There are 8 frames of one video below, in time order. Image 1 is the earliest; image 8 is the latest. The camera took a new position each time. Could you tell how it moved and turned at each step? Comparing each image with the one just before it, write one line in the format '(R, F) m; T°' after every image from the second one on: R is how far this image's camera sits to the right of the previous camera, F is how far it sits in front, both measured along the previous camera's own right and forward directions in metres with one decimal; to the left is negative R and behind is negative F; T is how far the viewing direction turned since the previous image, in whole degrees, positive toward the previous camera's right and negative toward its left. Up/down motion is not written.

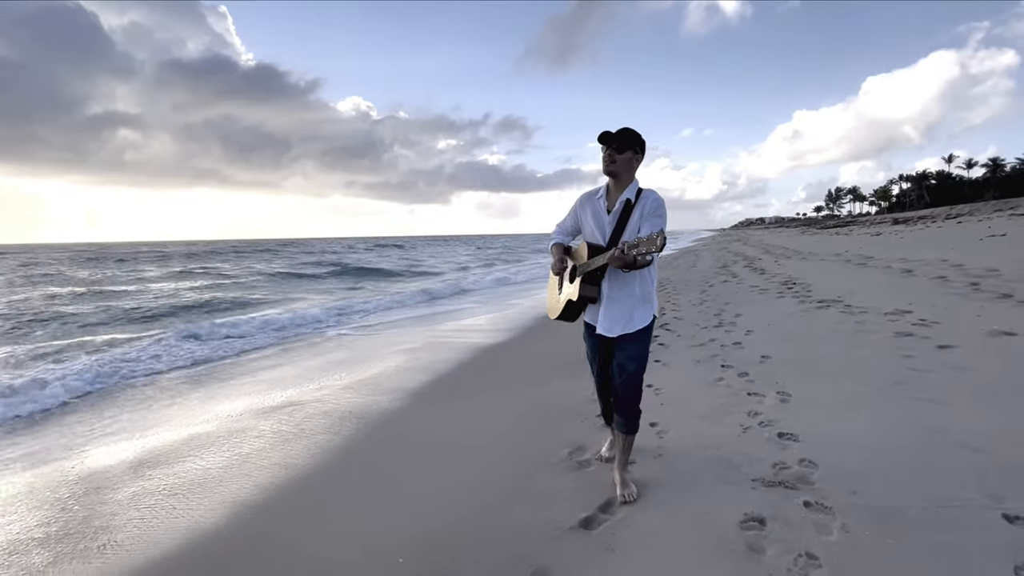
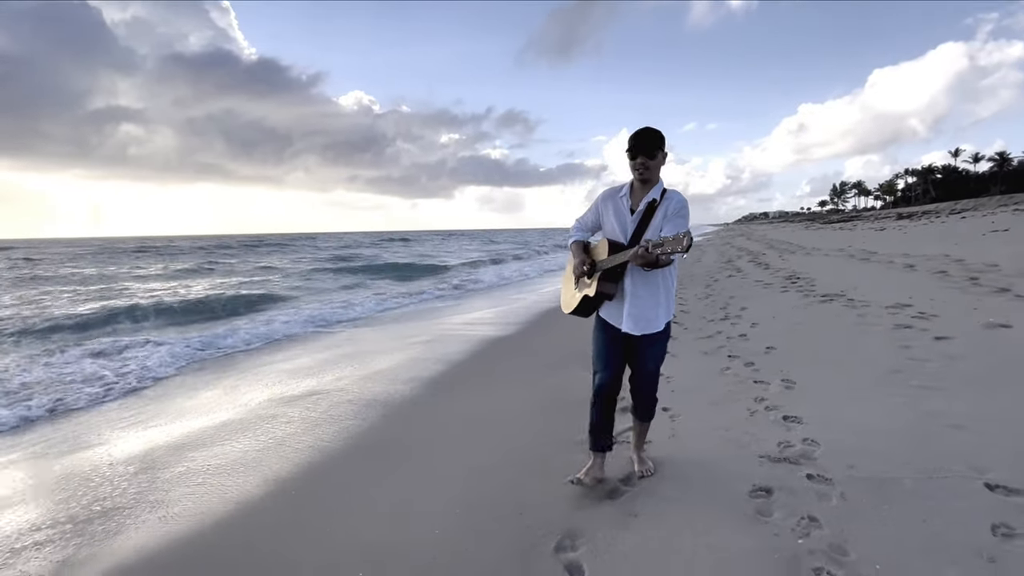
(-0.1, -0.2) m; 0°
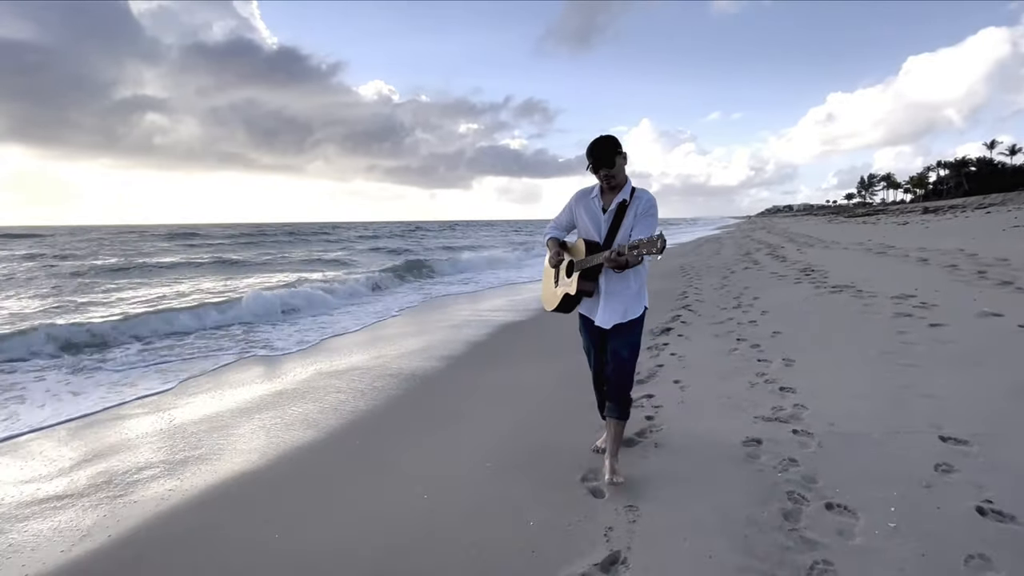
(-0.1, -0.5) m; -2°
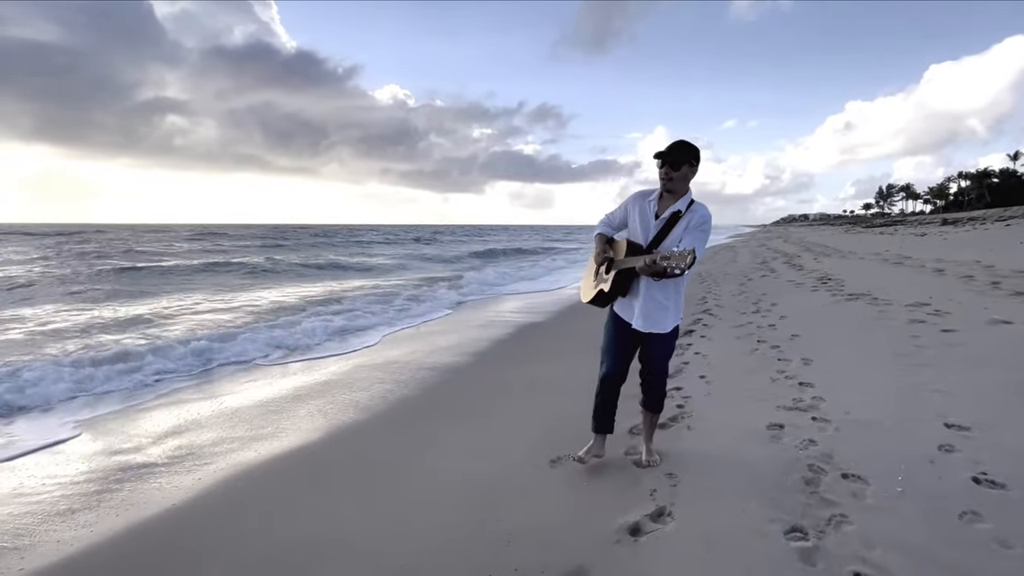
(-0.2, -0.4) m; -1°
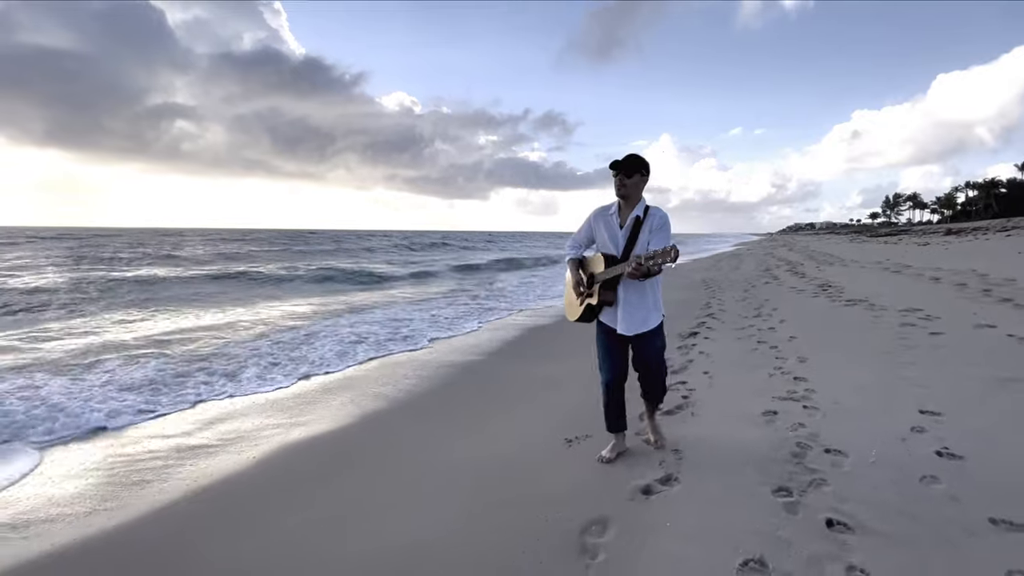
(-0.1, -0.4) m; 0°
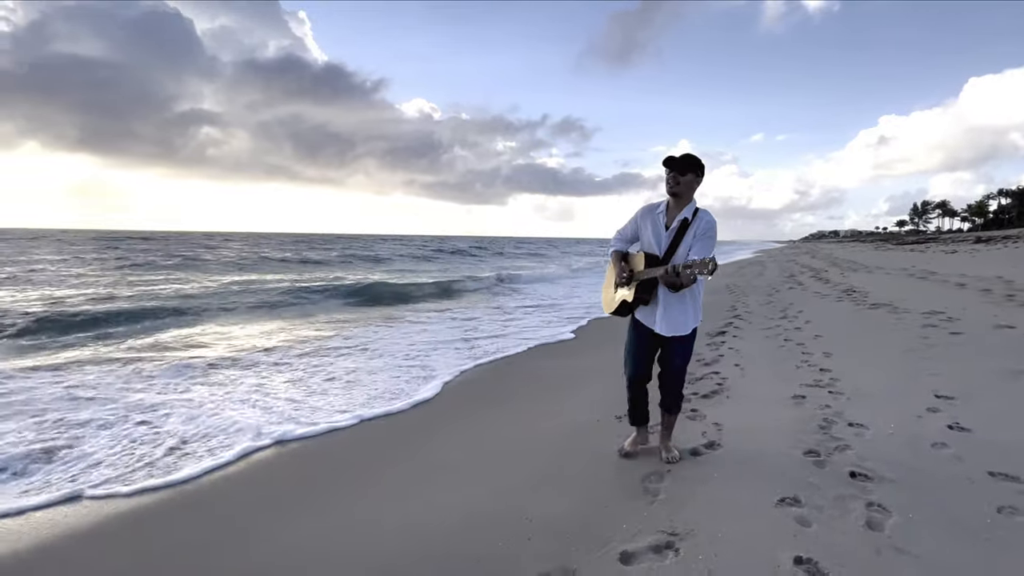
(-0.3, -0.5) m; -2°
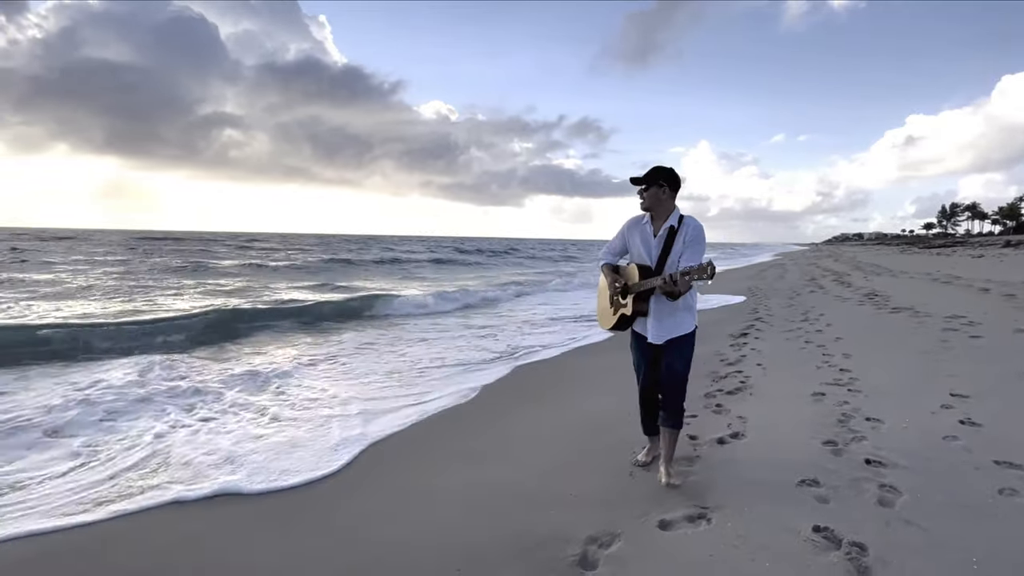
(-0.2, -0.3) m; -2°
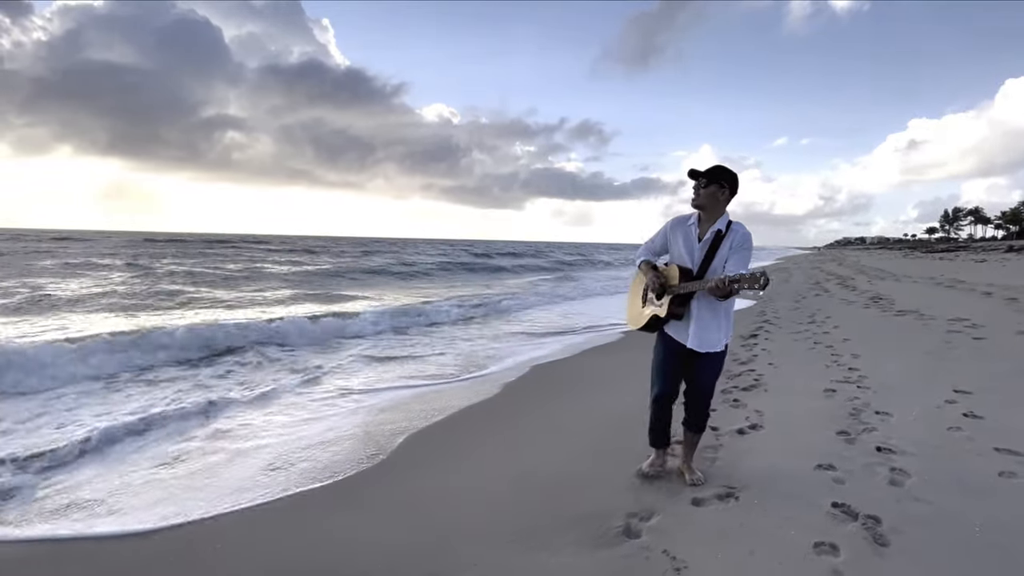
(-0.2, -0.2) m; 0°
